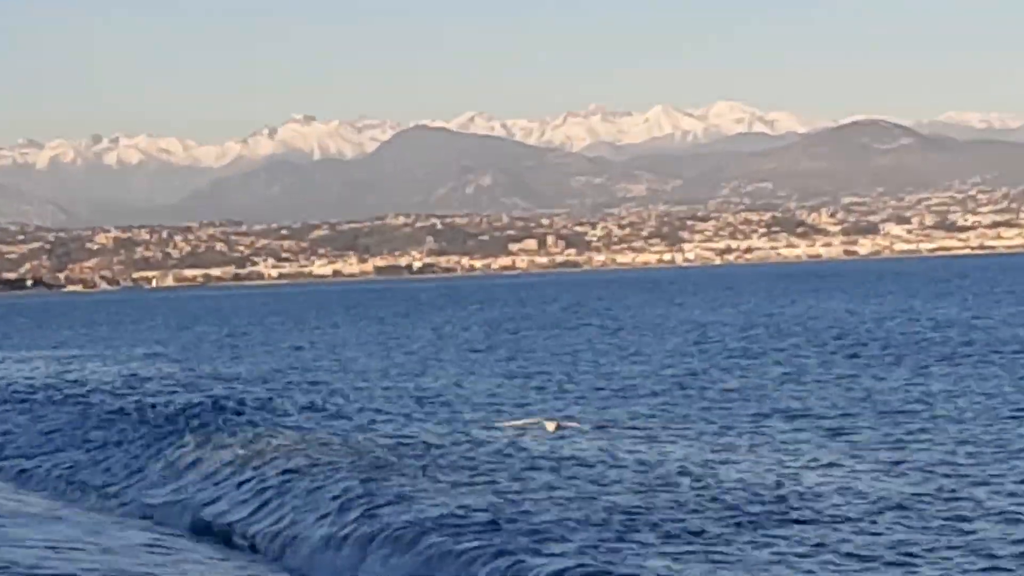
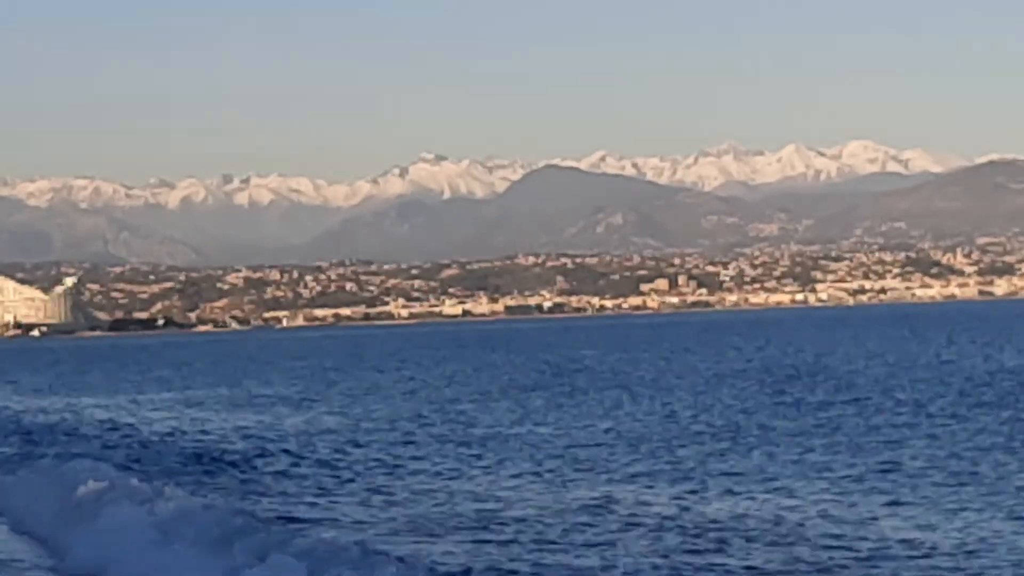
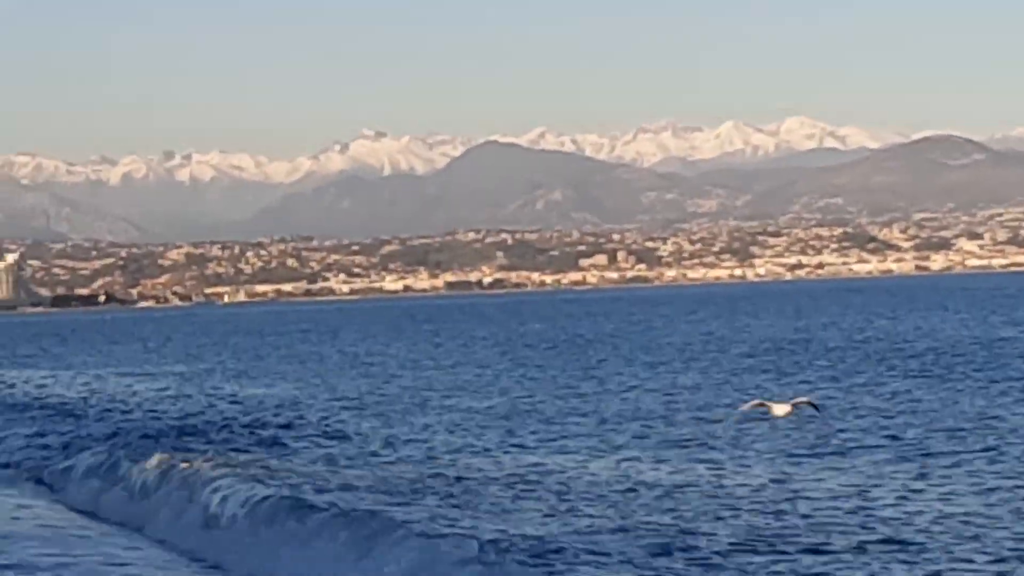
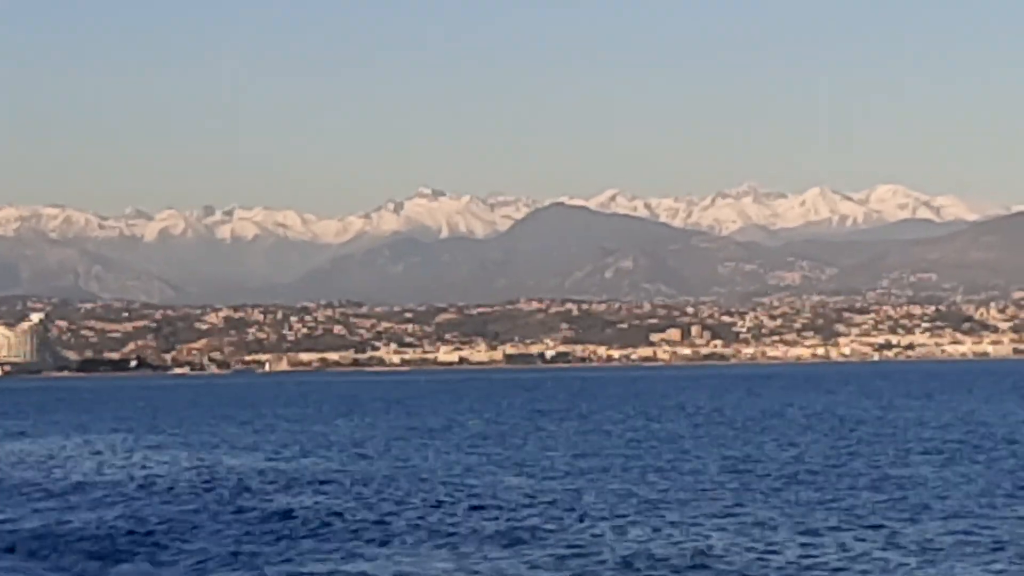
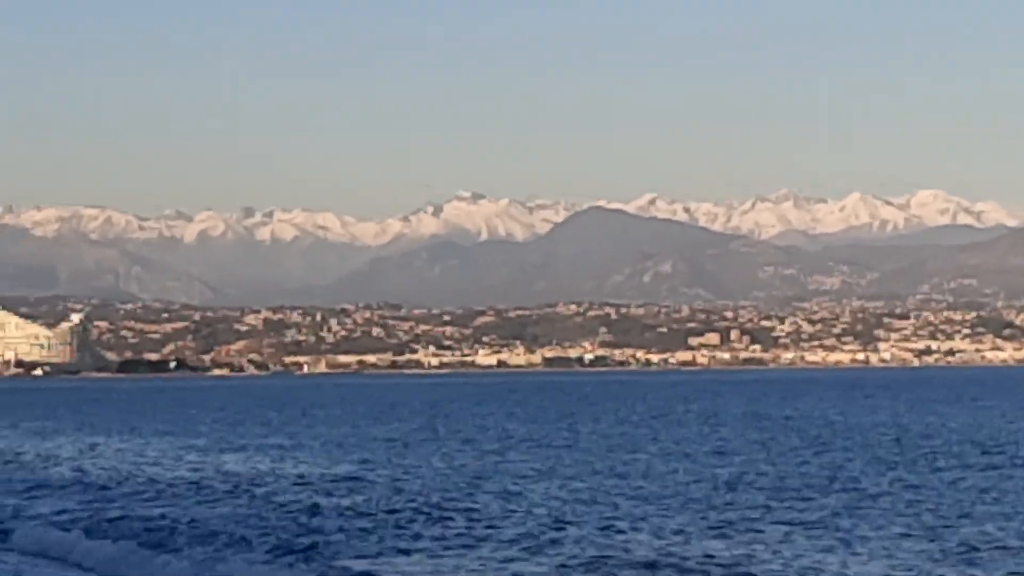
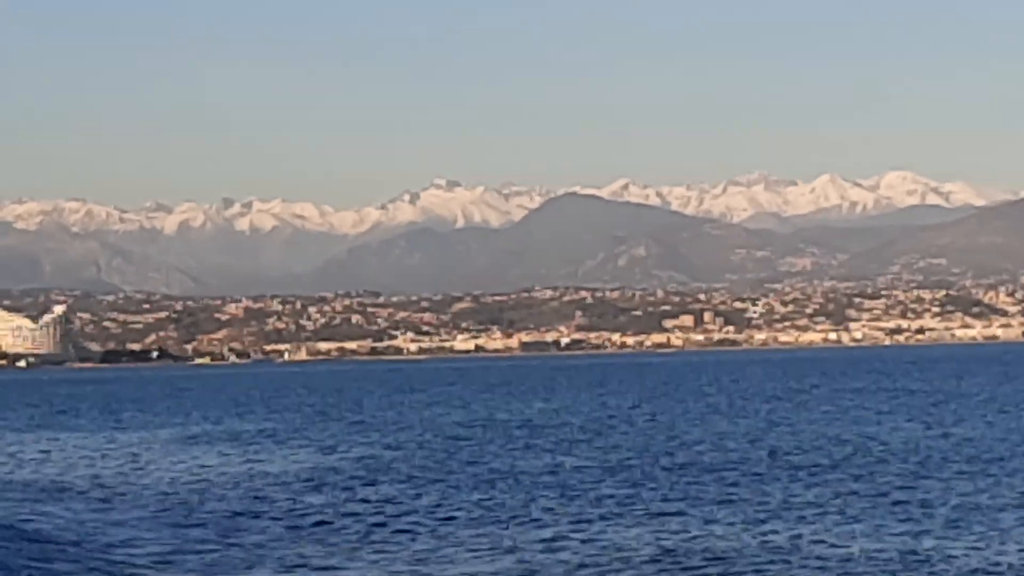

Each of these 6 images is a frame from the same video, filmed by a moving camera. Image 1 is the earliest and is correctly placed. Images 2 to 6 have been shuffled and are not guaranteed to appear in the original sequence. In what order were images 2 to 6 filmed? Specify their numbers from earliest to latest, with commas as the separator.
3, 2, 6, 4, 5
